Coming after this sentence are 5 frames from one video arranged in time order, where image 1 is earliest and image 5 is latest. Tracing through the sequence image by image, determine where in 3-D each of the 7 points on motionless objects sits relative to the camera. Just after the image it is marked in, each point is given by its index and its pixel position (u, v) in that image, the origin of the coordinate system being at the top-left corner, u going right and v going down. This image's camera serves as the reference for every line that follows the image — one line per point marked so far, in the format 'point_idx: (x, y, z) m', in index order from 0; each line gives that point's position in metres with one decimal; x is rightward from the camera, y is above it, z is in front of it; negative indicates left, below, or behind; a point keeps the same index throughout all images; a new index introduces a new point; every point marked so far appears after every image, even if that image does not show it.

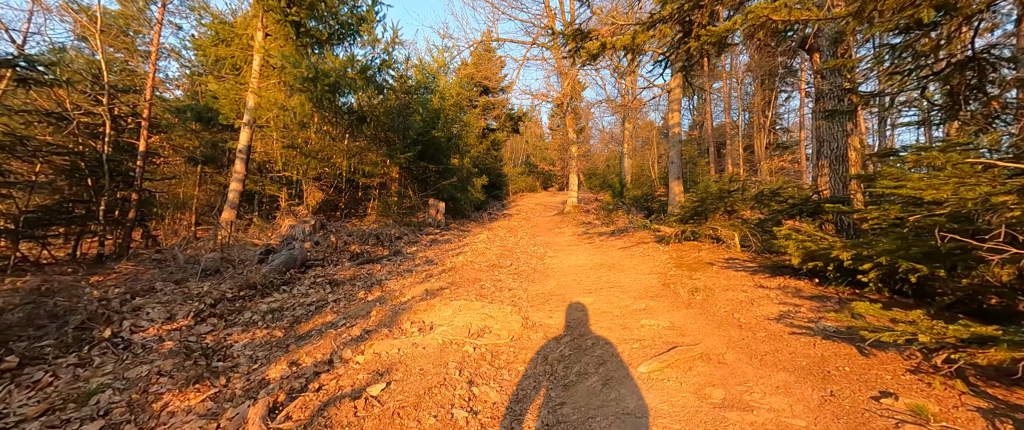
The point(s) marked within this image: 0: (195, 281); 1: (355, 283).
0: (-3.4, -0.7, +3.9) m
1: (-2.0, -0.9, +4.7) m
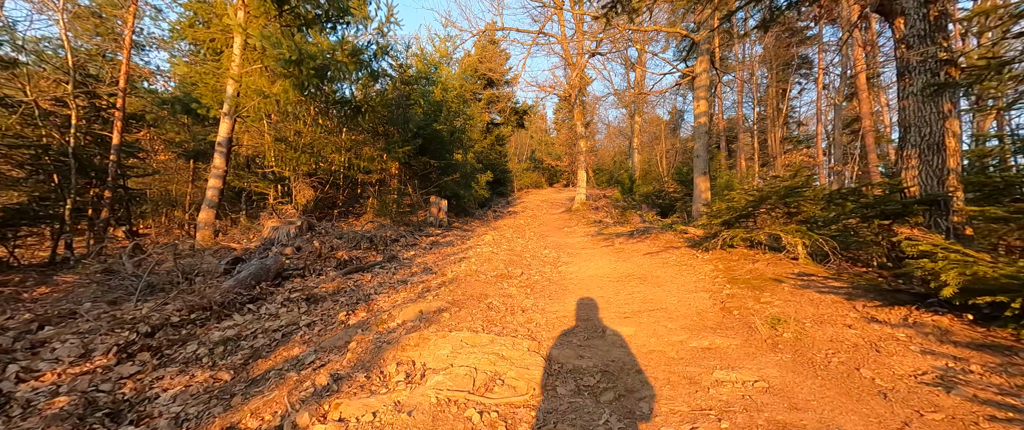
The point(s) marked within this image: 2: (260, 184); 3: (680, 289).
0: (-3.3, -0.7, +3.2) m
1: (-1.9, -0.9, +3.9) m
2: (-6.0, +0.7, +8.7) m
3: (+1.7, -0.7, +3.6) m
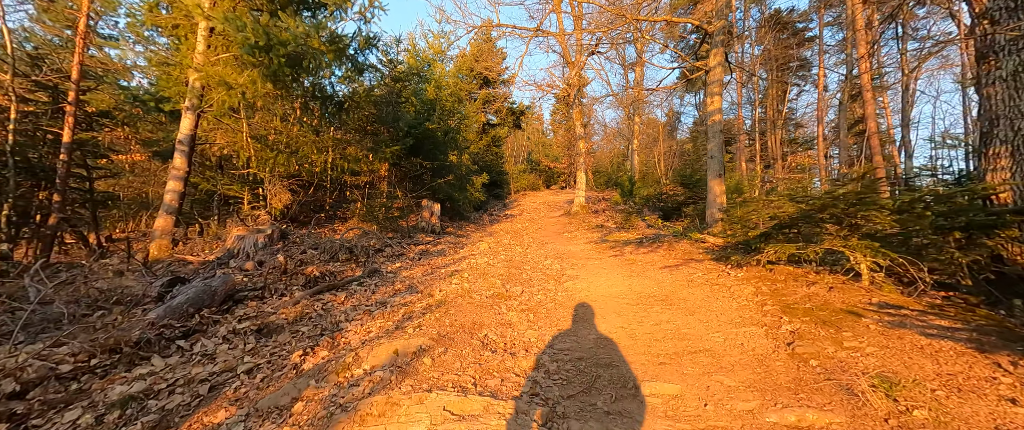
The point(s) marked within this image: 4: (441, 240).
0: (-3.3, -0.8, +2.4) m
1: (-1.9, -1.0, +3.2) m
2: (-6.0, +0.6, +7.9) m
3: (+1.7, -0.8, +2.9) m
4: (-1.7, -0.6, +8.9) m
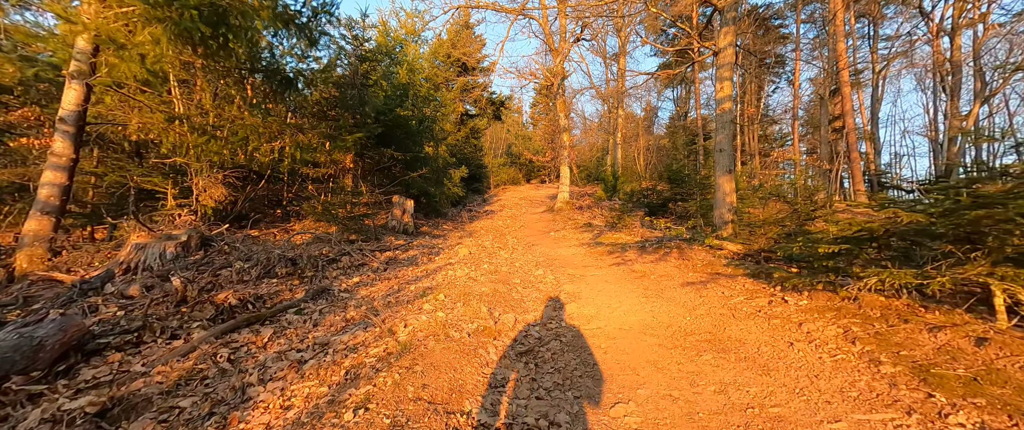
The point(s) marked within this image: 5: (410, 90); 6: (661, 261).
0: (-3.3, -0.9, +1.2) m
1: (-1.9, -1.1, +2.0) m
2: (-6.3, +0.6, +6.5) m
3: (+1.7, -0.9, +2.0) m
4: (-2.1, -0.6, +7.7) m
5: (-3.5, +4.2, +12.2) m
6: (+2.2, -0.7, +5.5) m
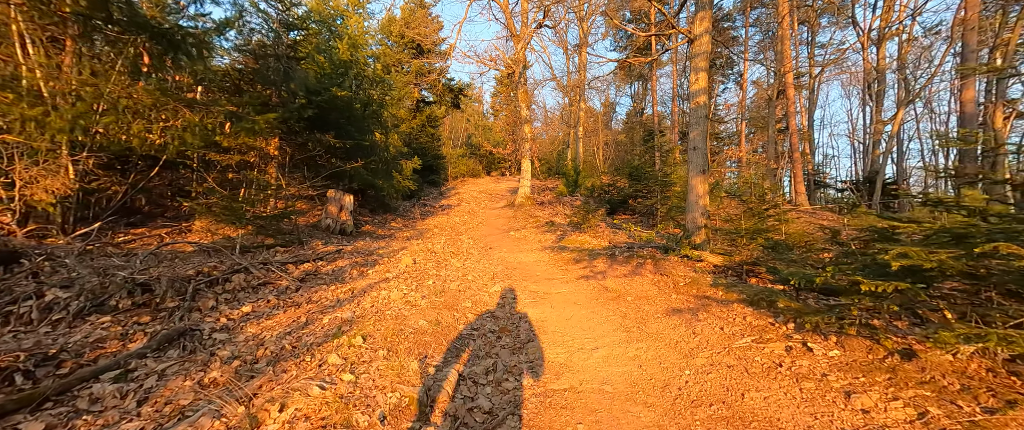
0: (-3.4, -1.1, -0.1) m
1: (-2.1, -1.2, +0.9) m
2: (-7.0, +0.6, +4.7) m
3: (+1.4, -1.1, +1.2) m
4: (-3.0, -0.6, +6.5) m
5: (-4.7, +4.3, +10.7) m
6: (+1.6, -0.8, +4.7) m
